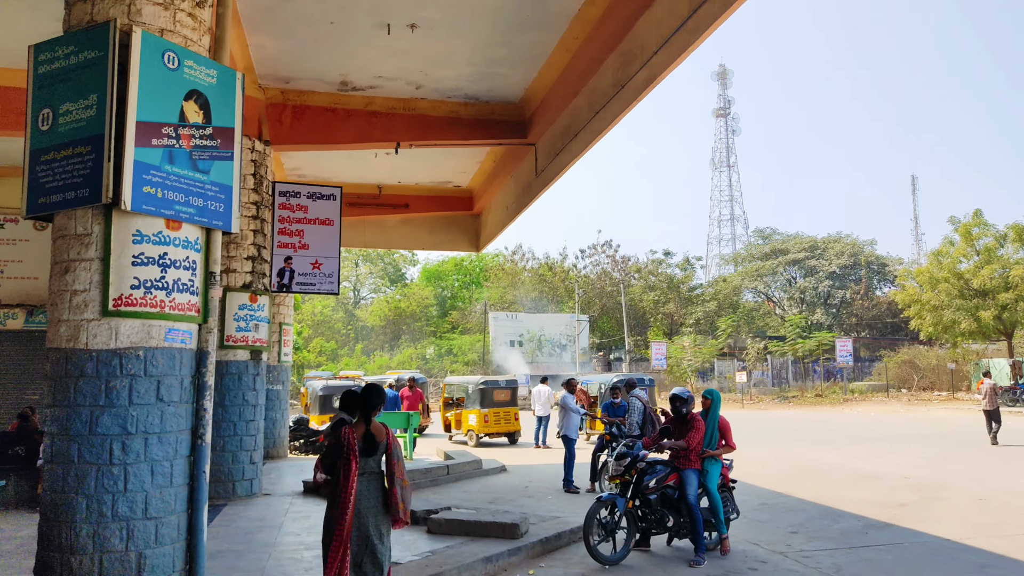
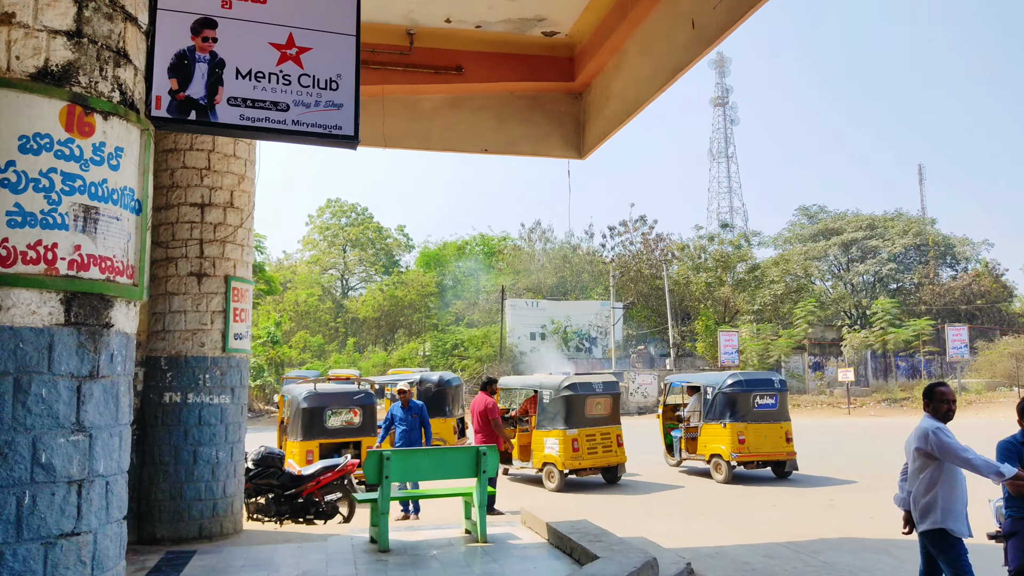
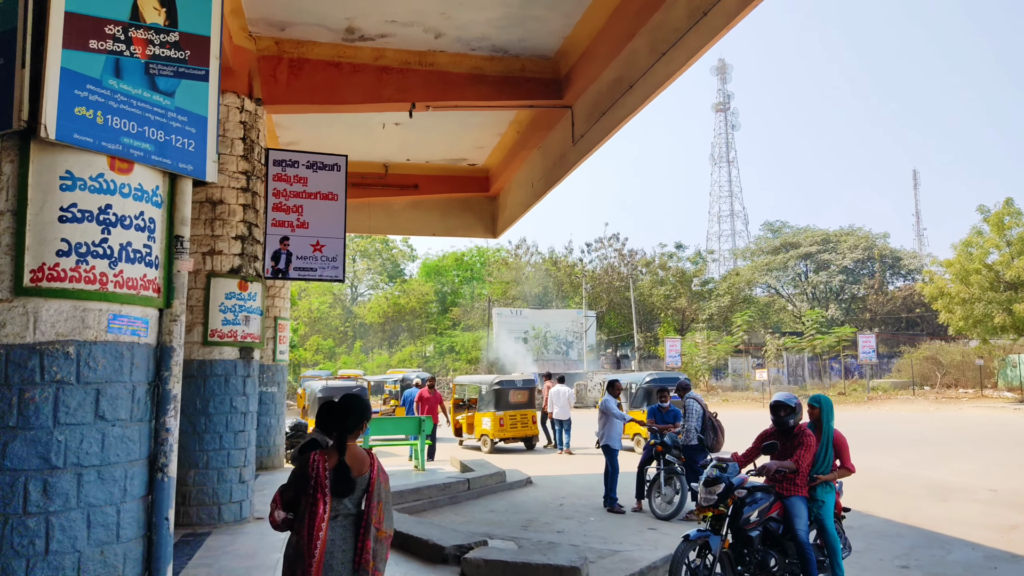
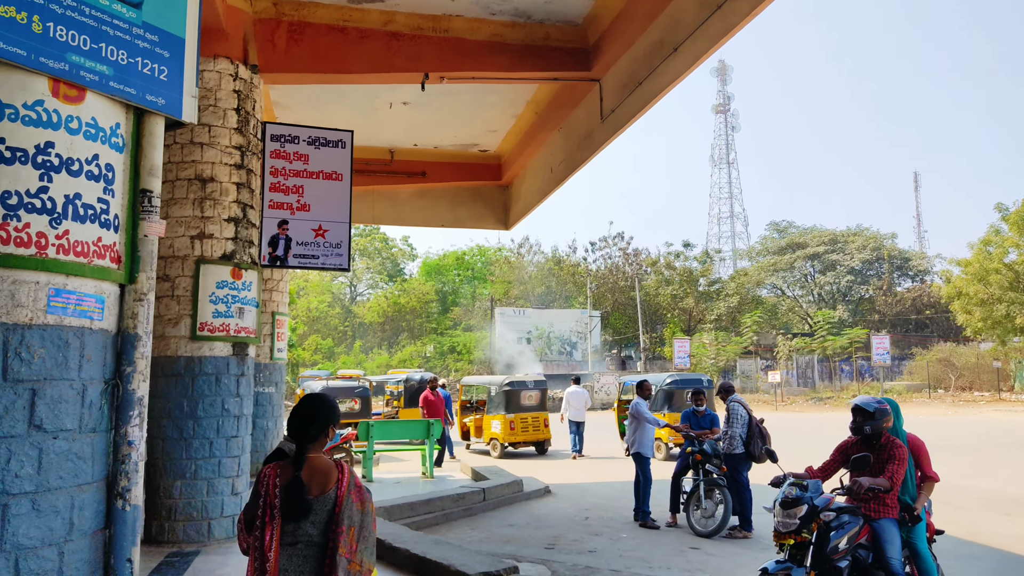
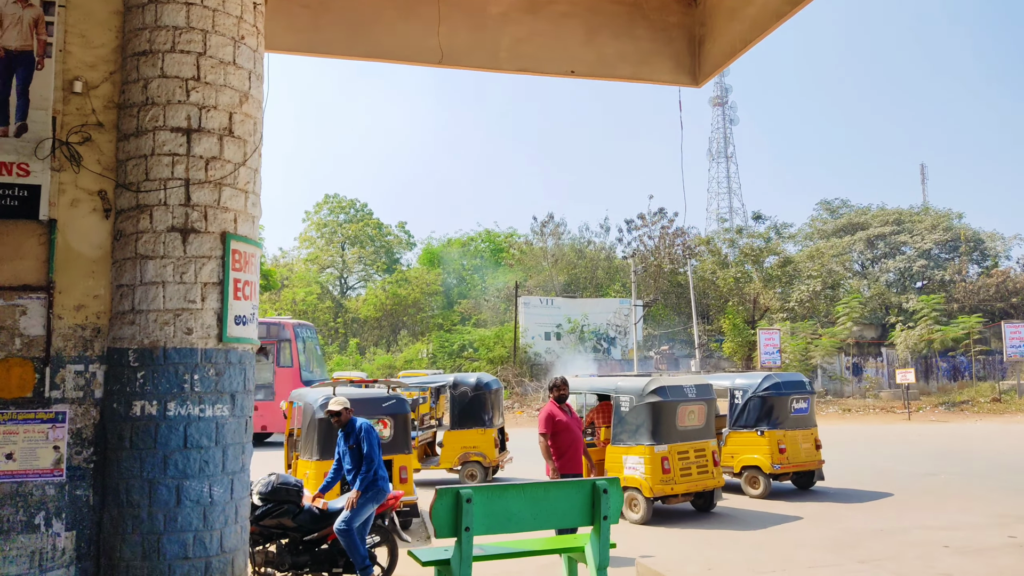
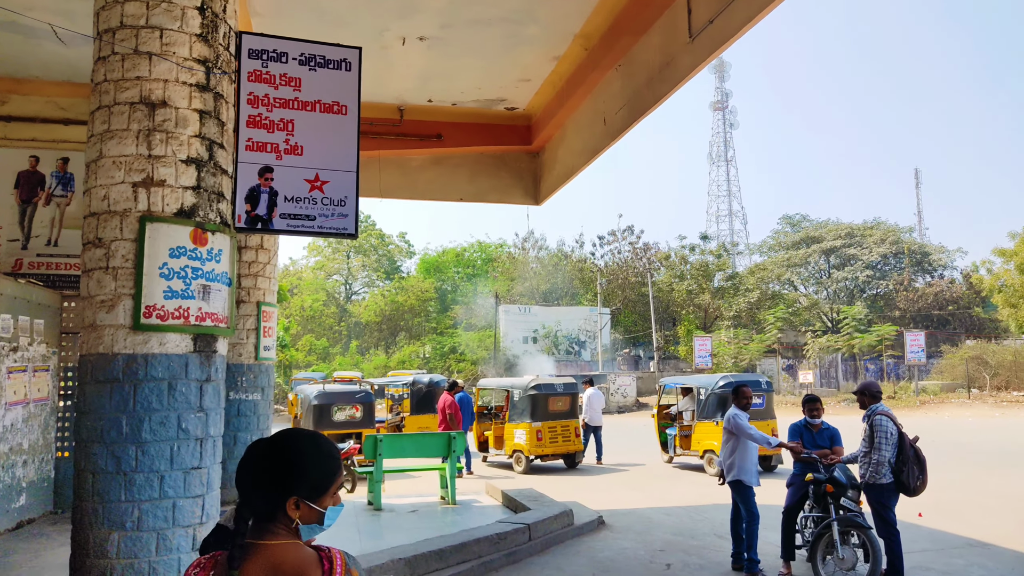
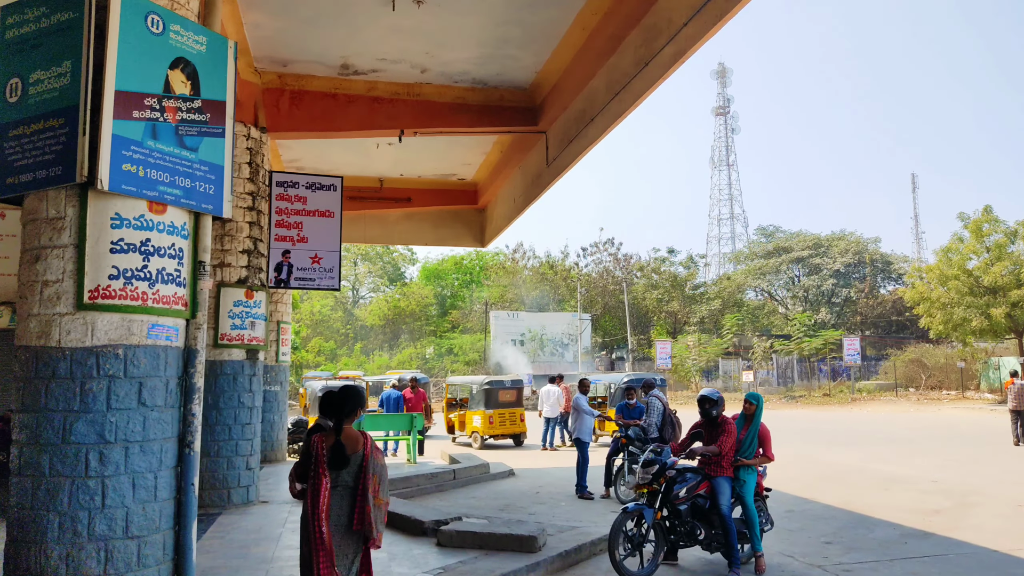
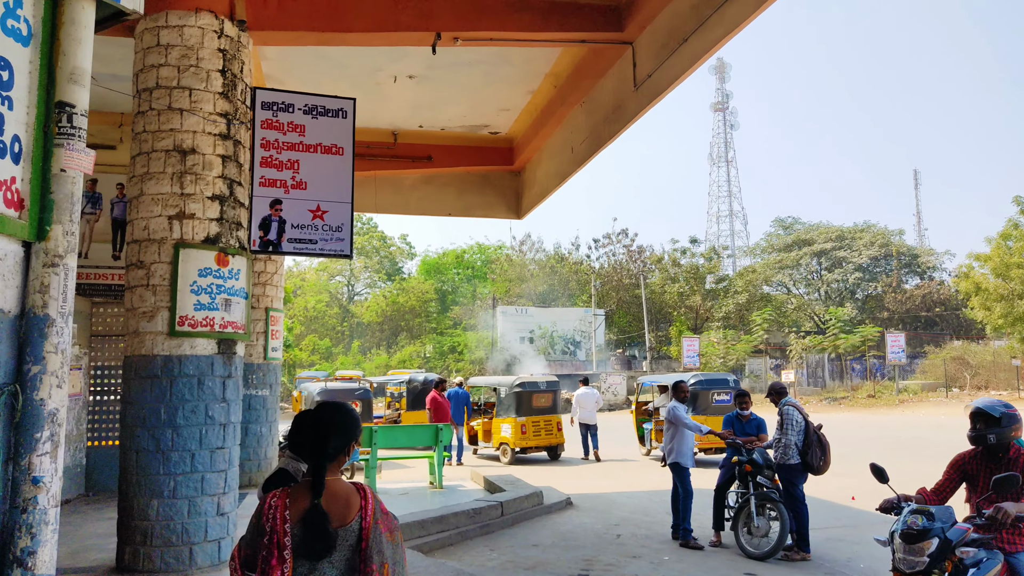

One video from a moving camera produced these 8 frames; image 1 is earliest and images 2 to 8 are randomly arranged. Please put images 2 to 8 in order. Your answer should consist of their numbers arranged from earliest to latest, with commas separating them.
7, 3, 4, 8, 6, 2, 5
